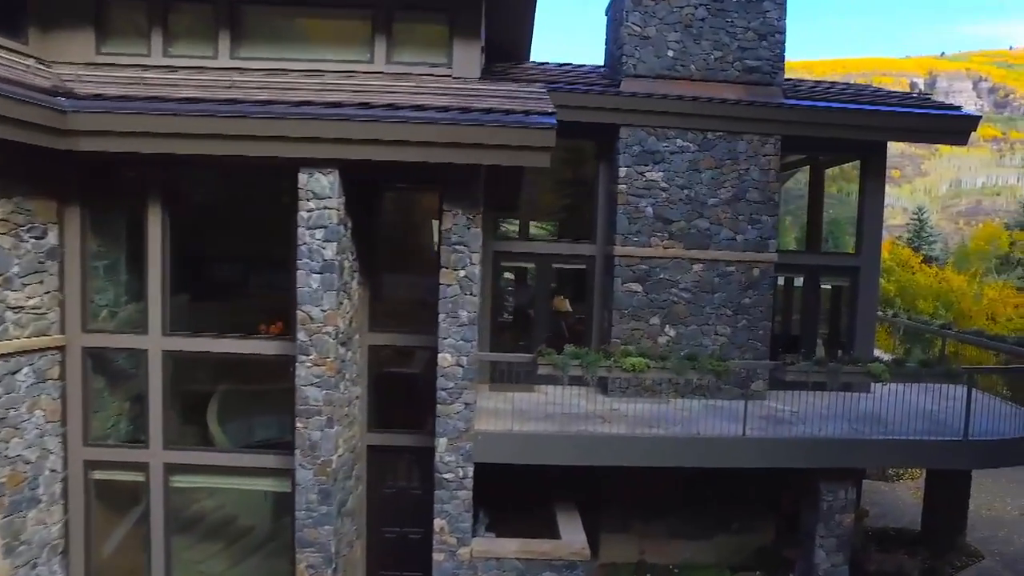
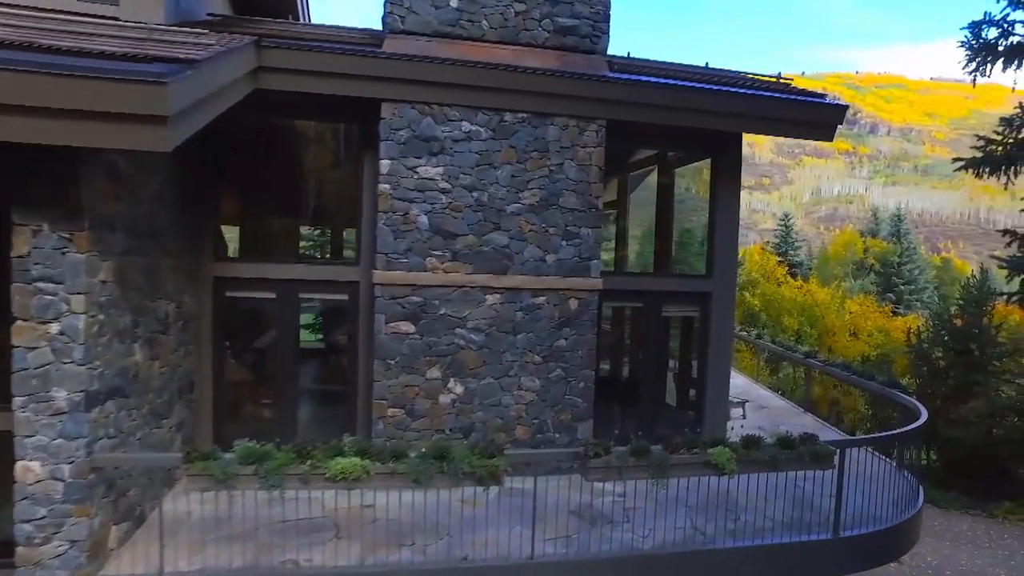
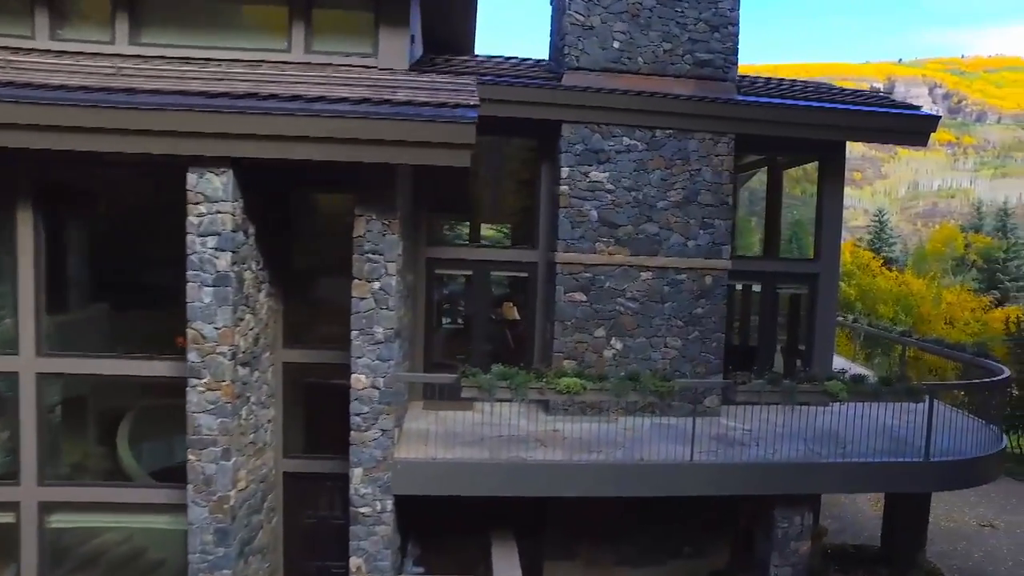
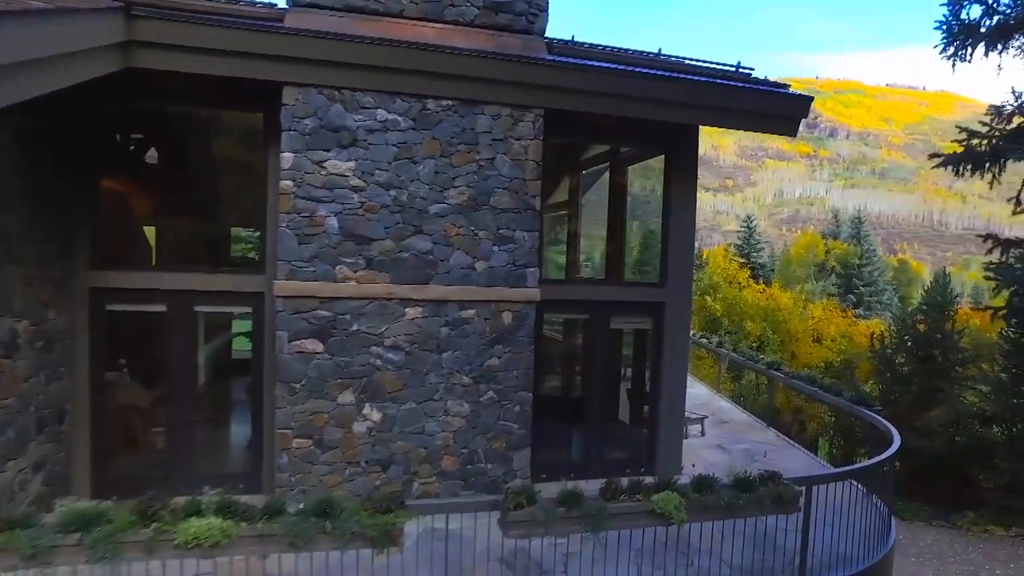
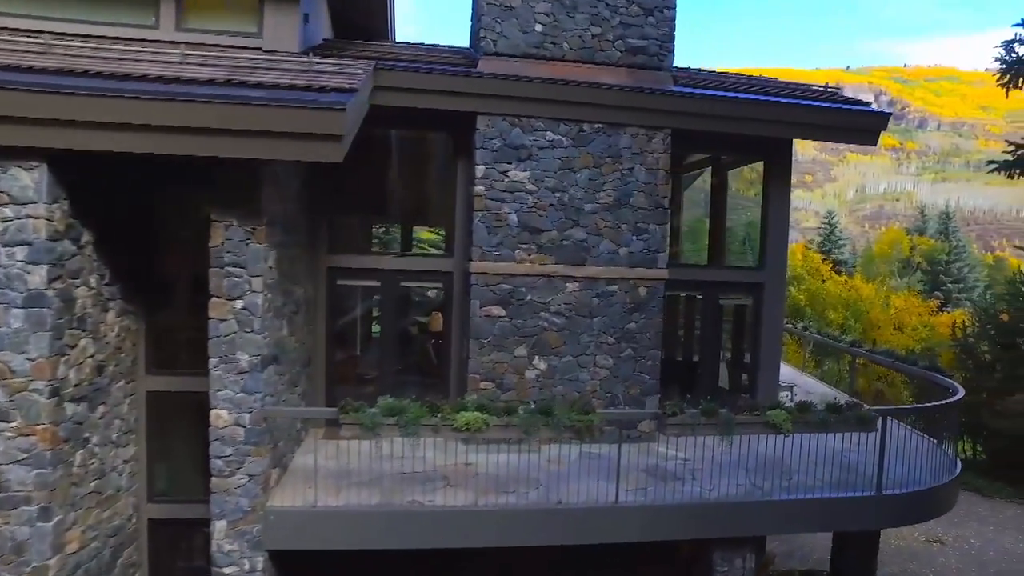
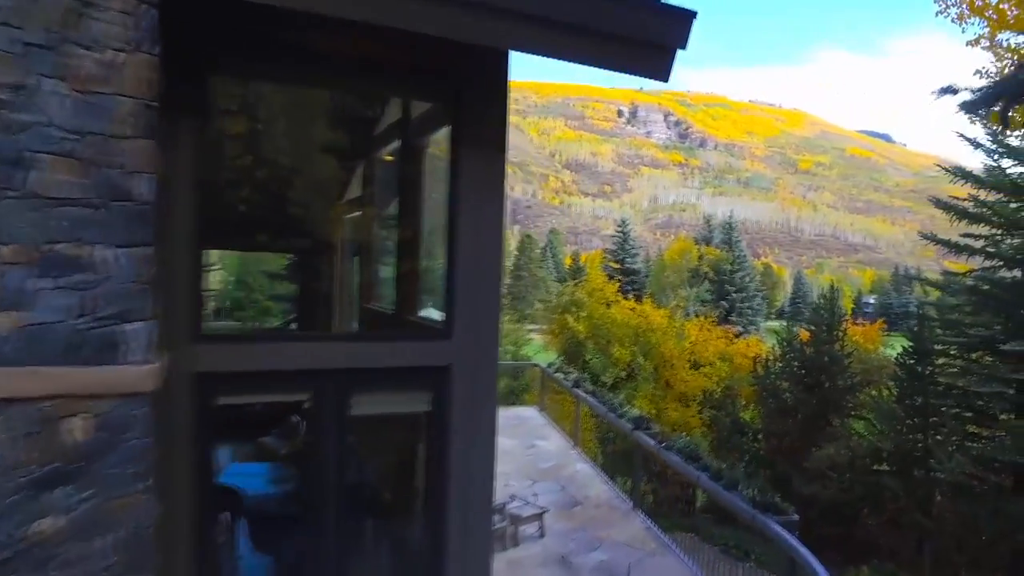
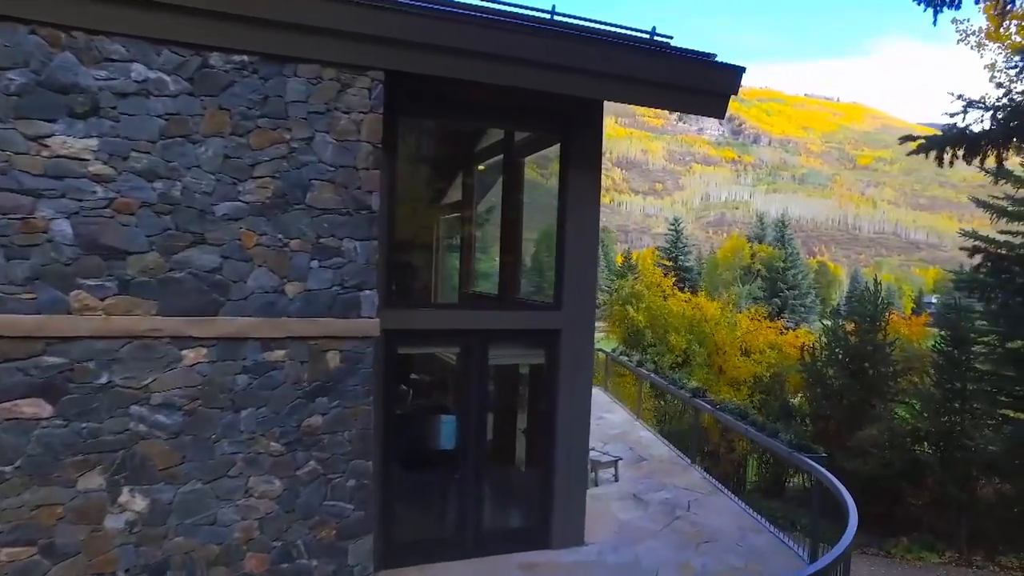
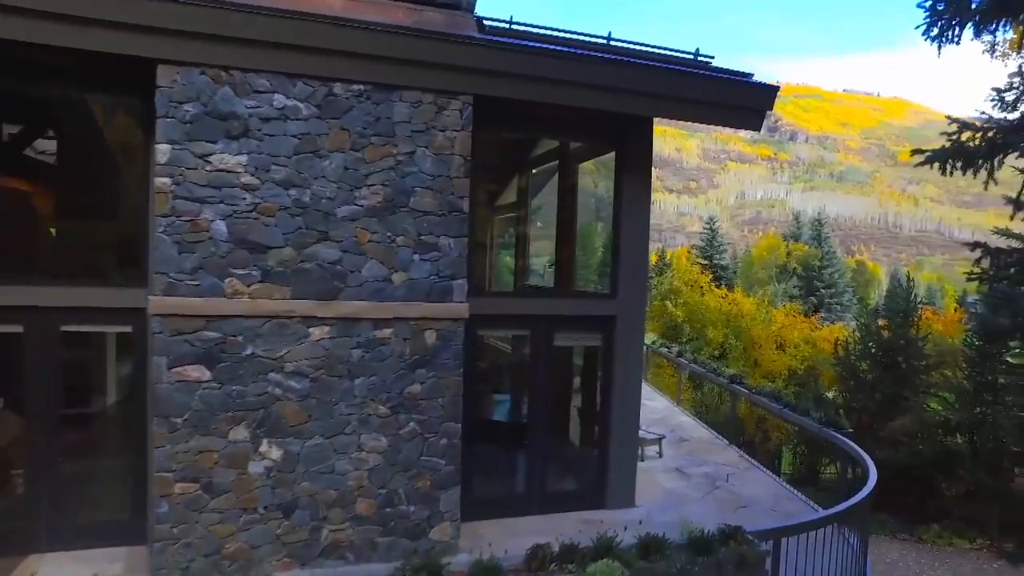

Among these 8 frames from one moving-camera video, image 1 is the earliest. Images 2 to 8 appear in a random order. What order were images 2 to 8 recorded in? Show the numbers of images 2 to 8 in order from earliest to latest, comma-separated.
3, 5, 2, 4, 8, 7, 6
